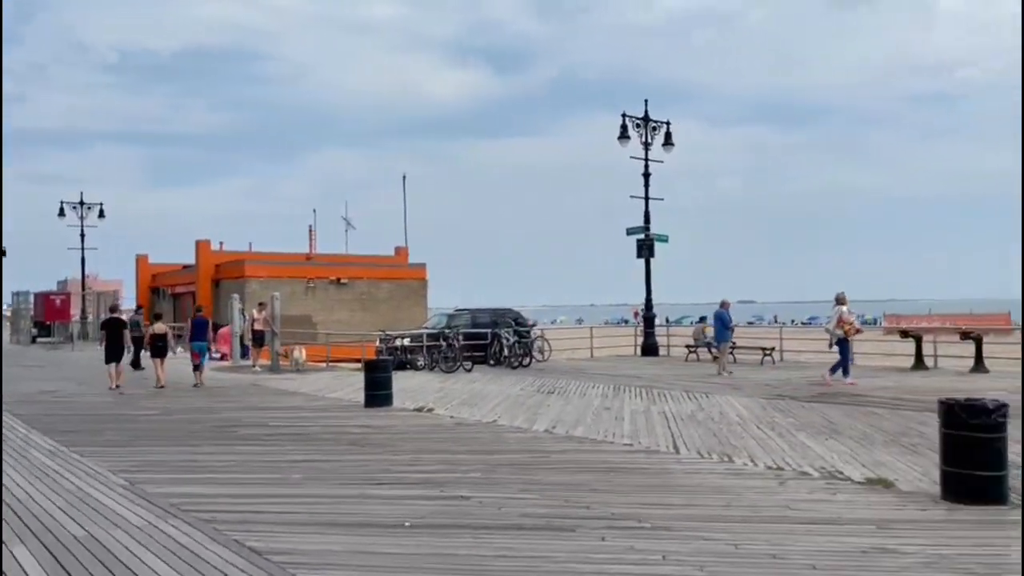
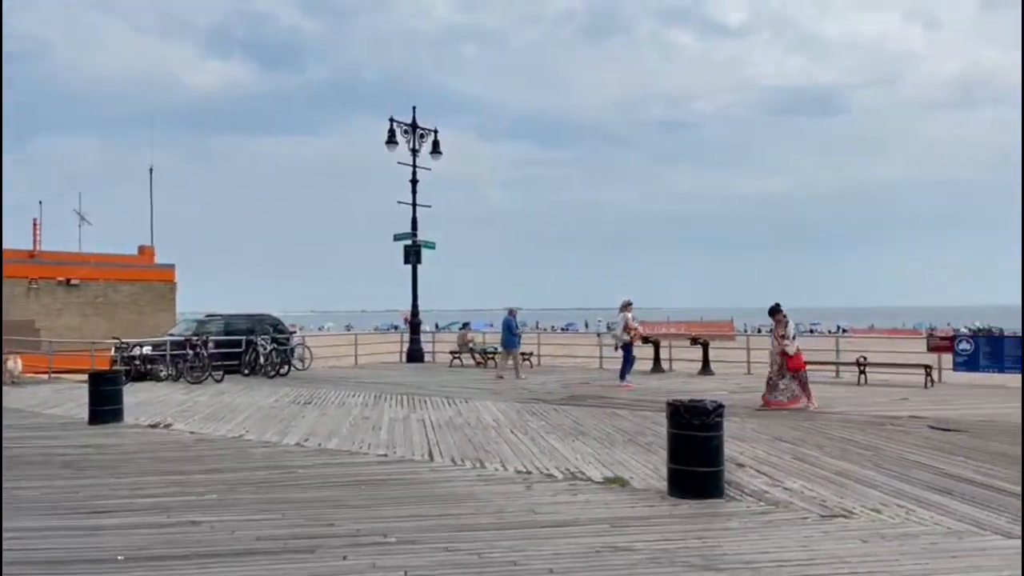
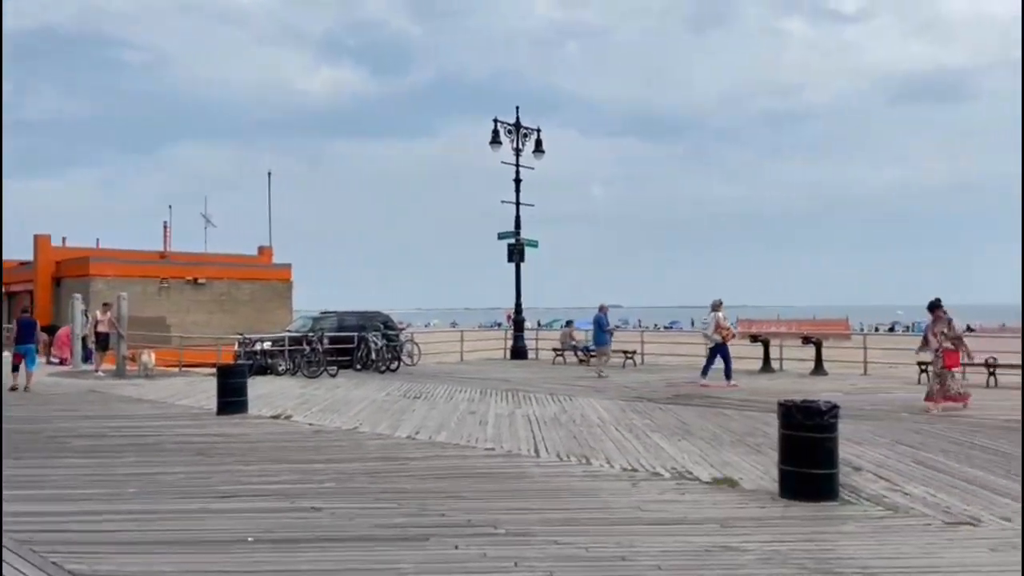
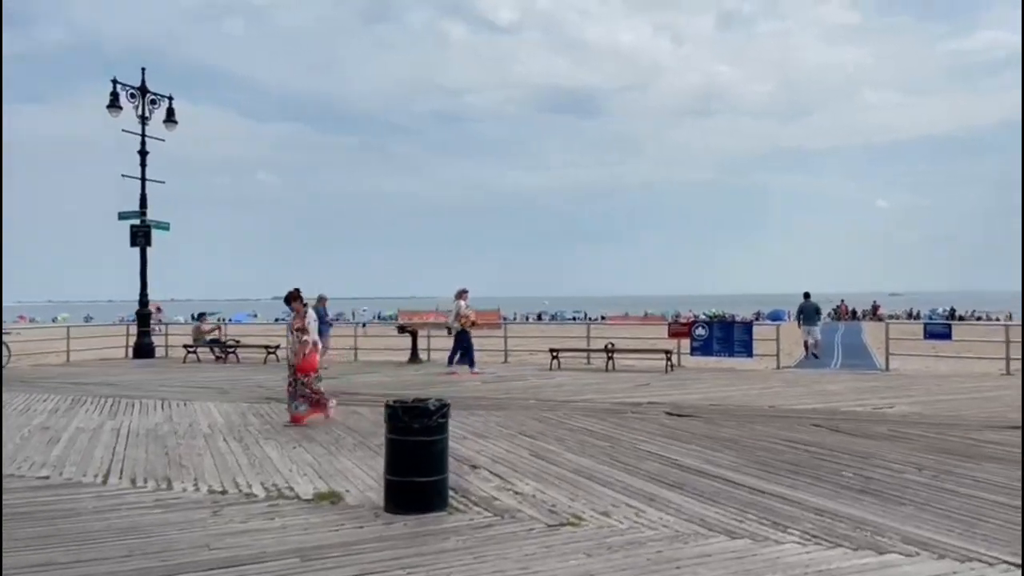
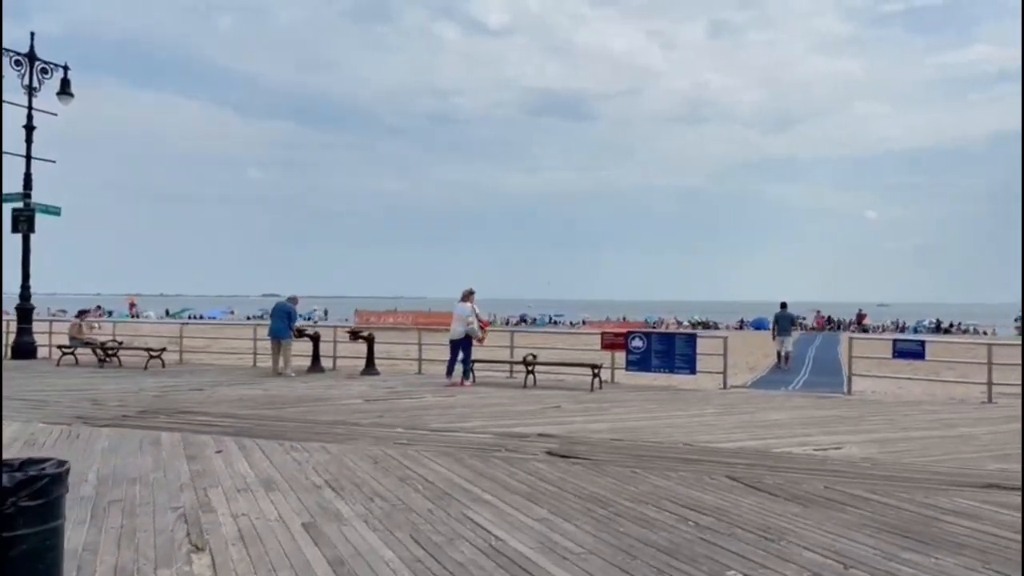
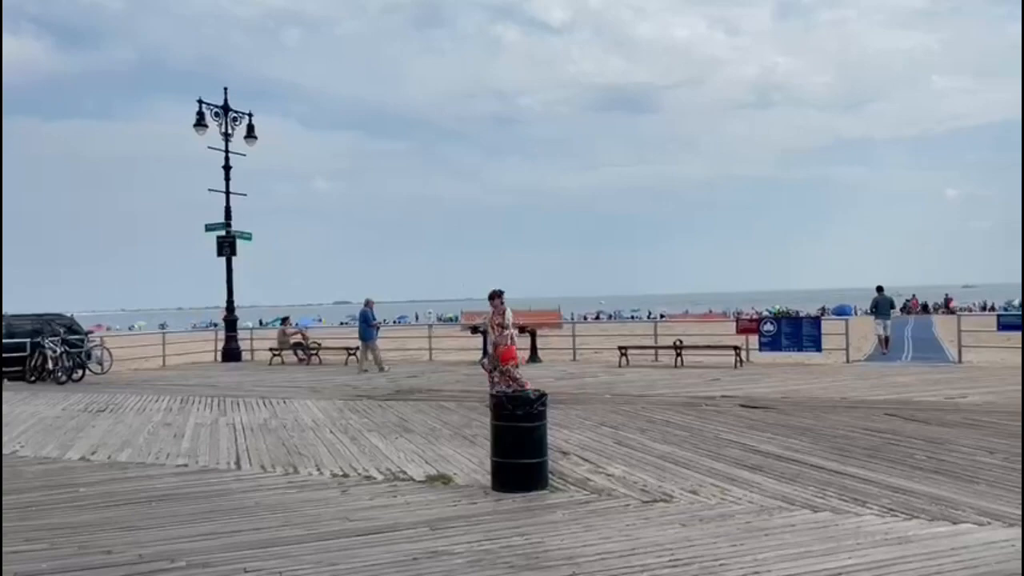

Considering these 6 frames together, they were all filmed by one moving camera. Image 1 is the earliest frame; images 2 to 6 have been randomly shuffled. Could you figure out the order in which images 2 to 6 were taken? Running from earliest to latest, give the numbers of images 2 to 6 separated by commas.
3, 2, 6, 4, 5
